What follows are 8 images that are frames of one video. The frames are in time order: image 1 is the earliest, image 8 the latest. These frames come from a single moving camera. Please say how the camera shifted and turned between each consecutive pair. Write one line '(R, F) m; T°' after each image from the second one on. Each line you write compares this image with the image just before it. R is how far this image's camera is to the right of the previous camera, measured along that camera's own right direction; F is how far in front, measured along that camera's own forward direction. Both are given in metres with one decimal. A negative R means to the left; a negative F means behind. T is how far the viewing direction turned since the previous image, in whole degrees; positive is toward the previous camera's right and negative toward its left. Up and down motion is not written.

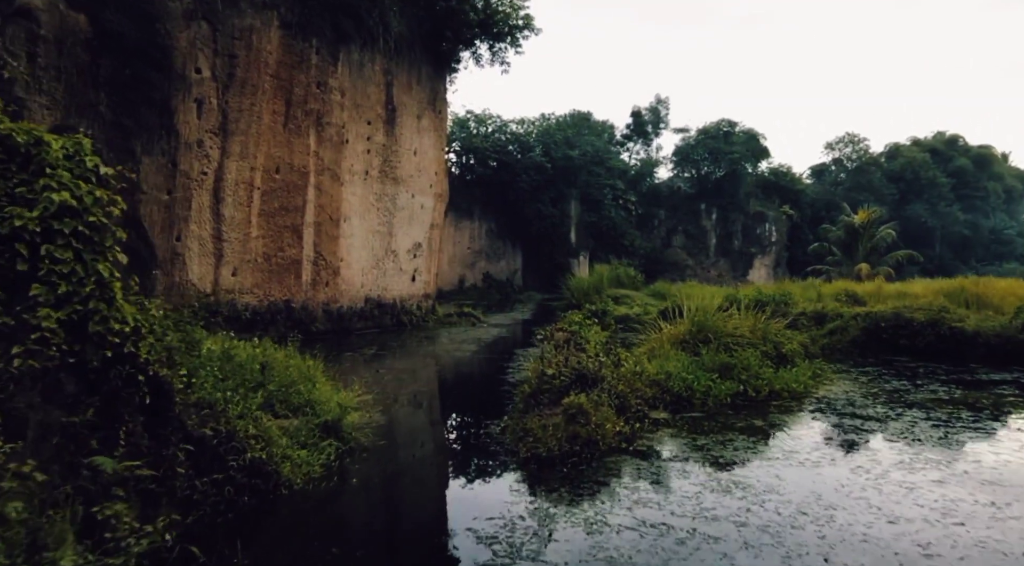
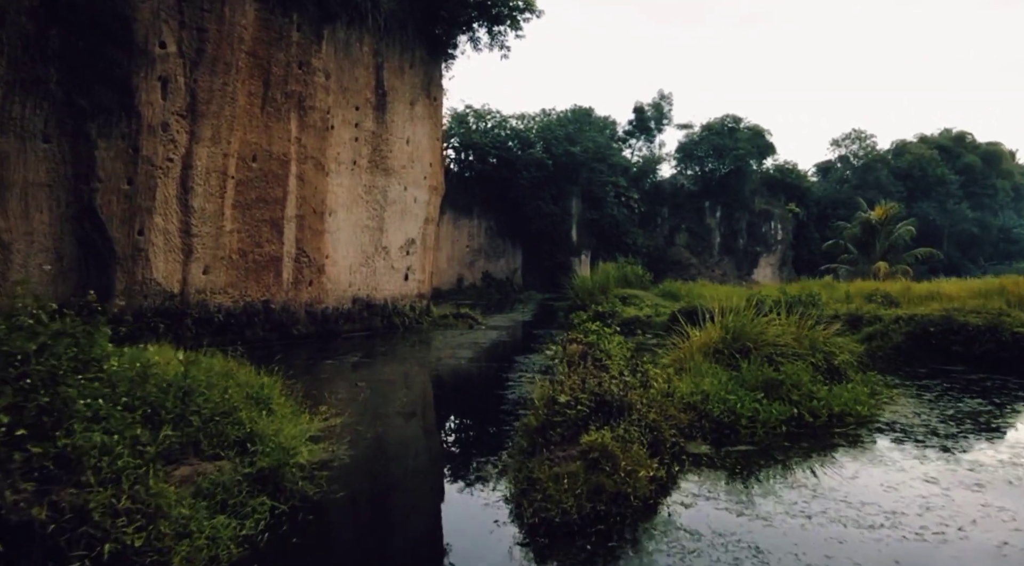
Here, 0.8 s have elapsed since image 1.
(0.0, +1.1) m; 0°
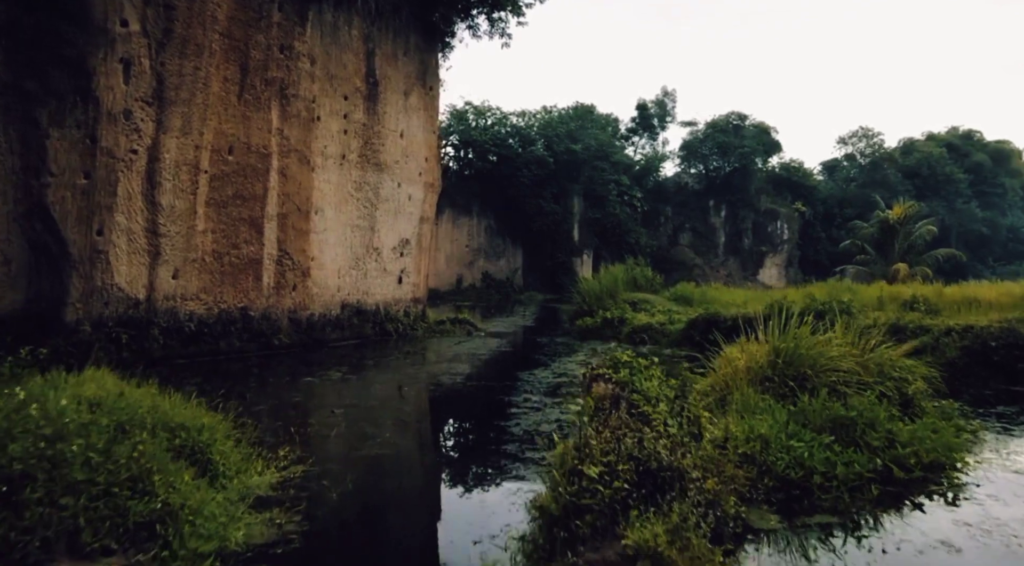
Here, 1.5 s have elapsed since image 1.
(0.0, +1.0) m; 0°
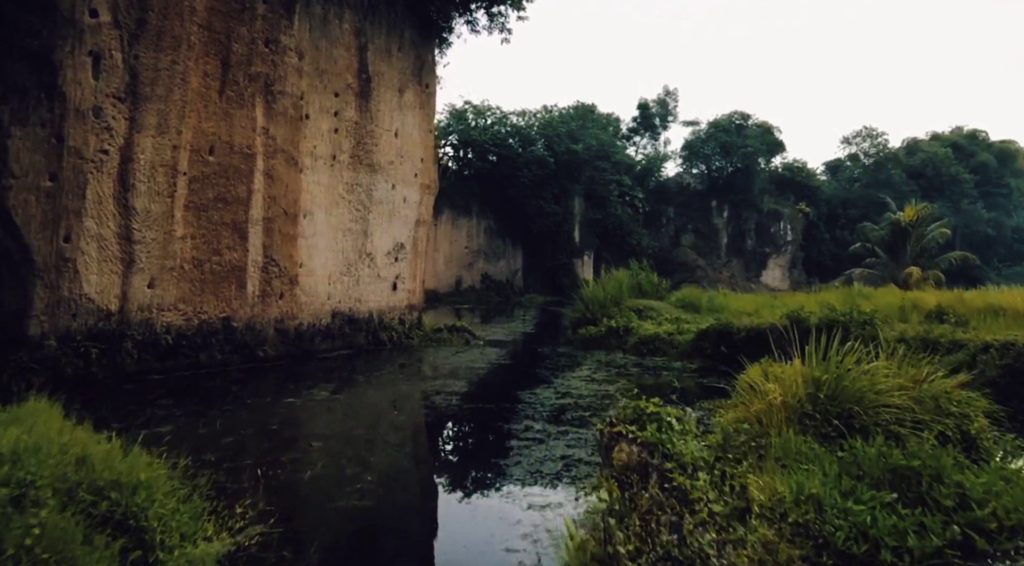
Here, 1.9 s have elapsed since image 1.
(0.0, +0.6) m; 0°
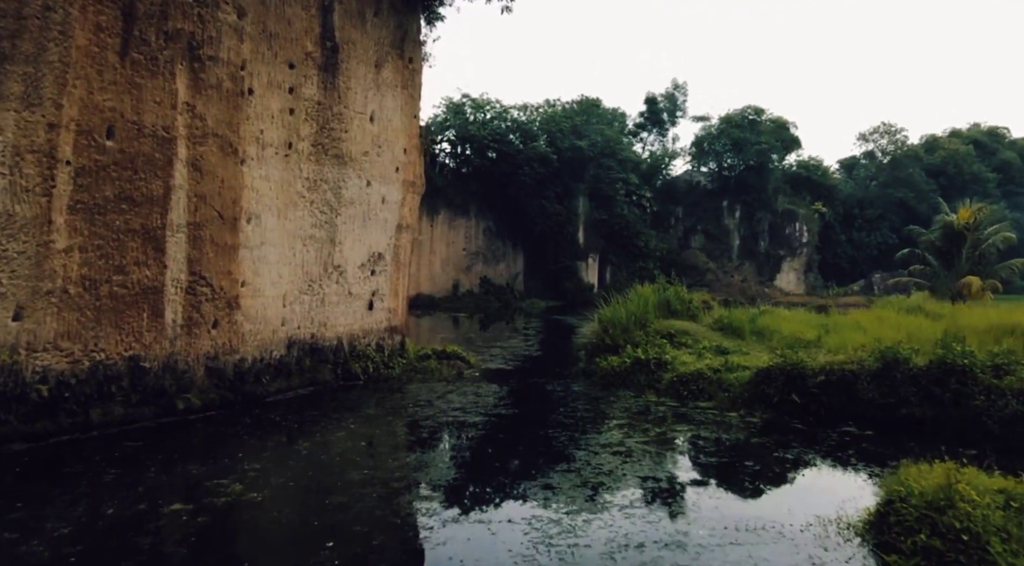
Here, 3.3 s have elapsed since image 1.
(0.0, +2.4) m; 0°
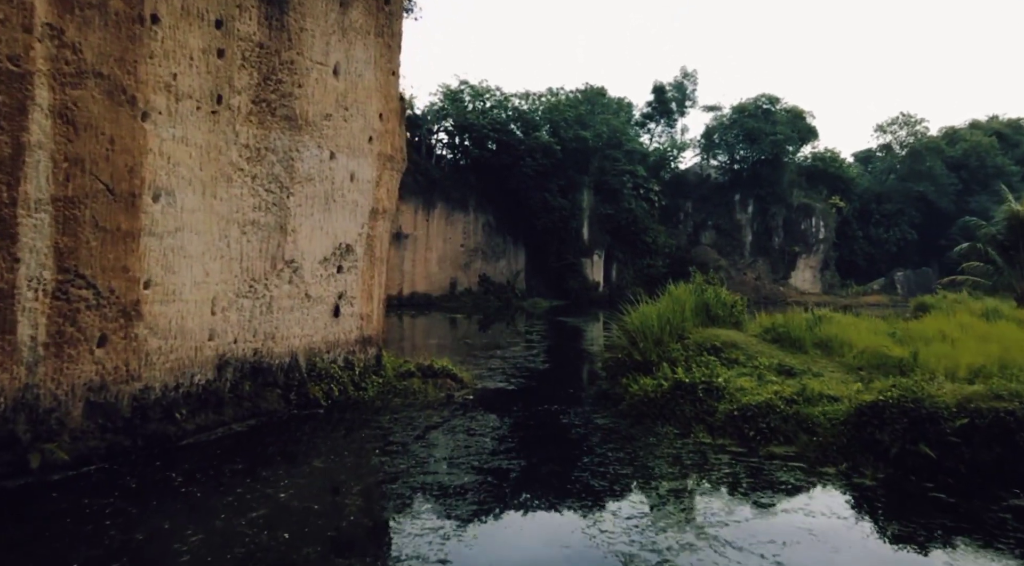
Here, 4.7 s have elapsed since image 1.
(0.0, +2.3) m; 0°
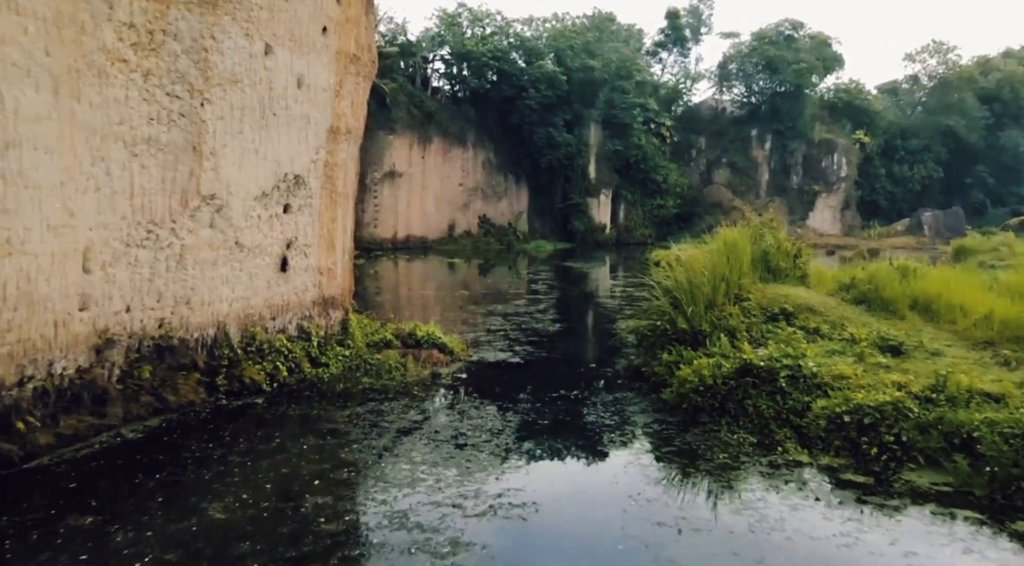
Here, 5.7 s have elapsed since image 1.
(0.0, +2.1) m; 0°
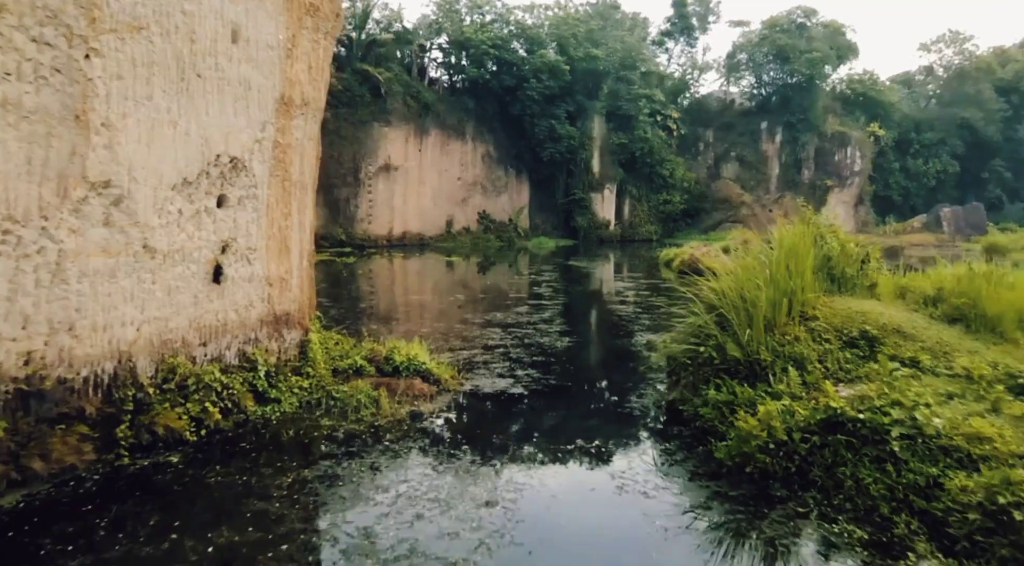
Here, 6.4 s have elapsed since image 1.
(0.0, +1.5) m; 0°
